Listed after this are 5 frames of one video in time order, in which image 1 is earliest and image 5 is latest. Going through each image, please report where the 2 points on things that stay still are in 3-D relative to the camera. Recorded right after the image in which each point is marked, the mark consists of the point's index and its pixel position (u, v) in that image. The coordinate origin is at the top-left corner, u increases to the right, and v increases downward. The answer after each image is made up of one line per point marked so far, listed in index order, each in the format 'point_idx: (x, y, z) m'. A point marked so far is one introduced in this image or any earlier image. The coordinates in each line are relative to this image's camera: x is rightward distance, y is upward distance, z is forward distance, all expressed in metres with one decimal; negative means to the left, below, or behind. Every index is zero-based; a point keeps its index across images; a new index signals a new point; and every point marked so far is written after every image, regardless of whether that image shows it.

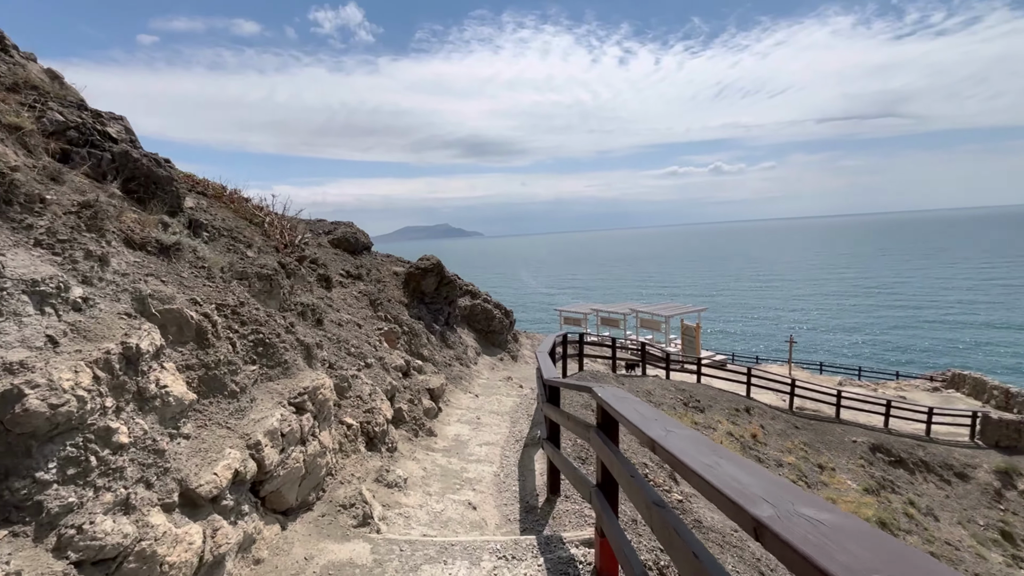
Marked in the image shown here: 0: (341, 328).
0: (-2.8, -0.7, +7.9) m
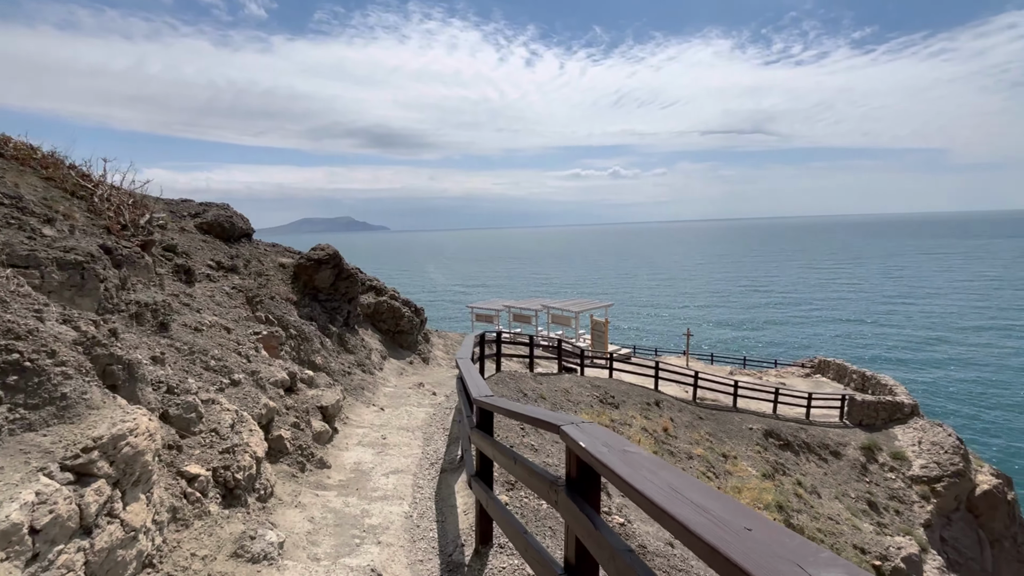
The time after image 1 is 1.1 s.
0: (-4.0, -0.6, +6.0) m
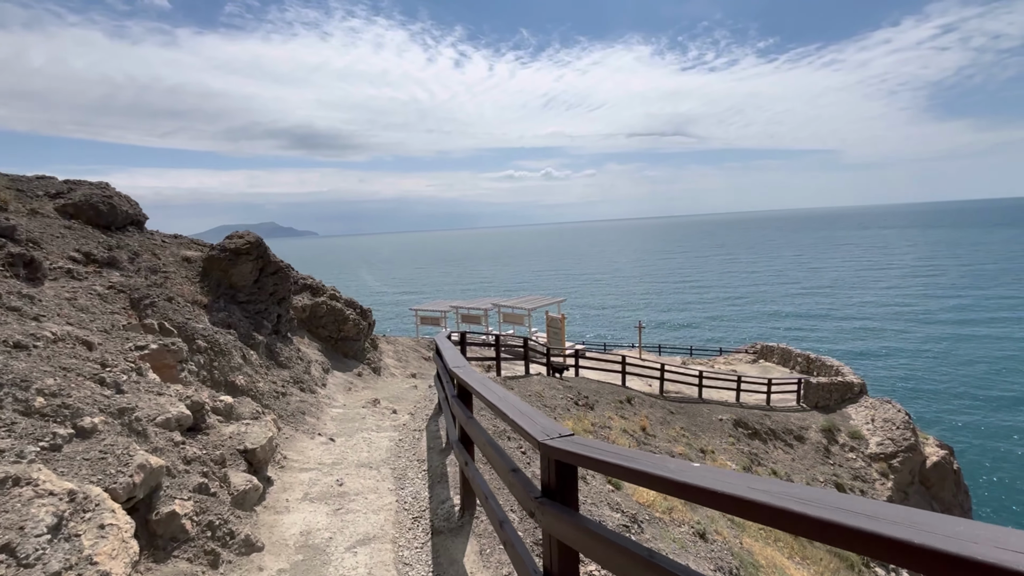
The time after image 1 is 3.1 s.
0: (-3.8, -0.5, +3.7) m
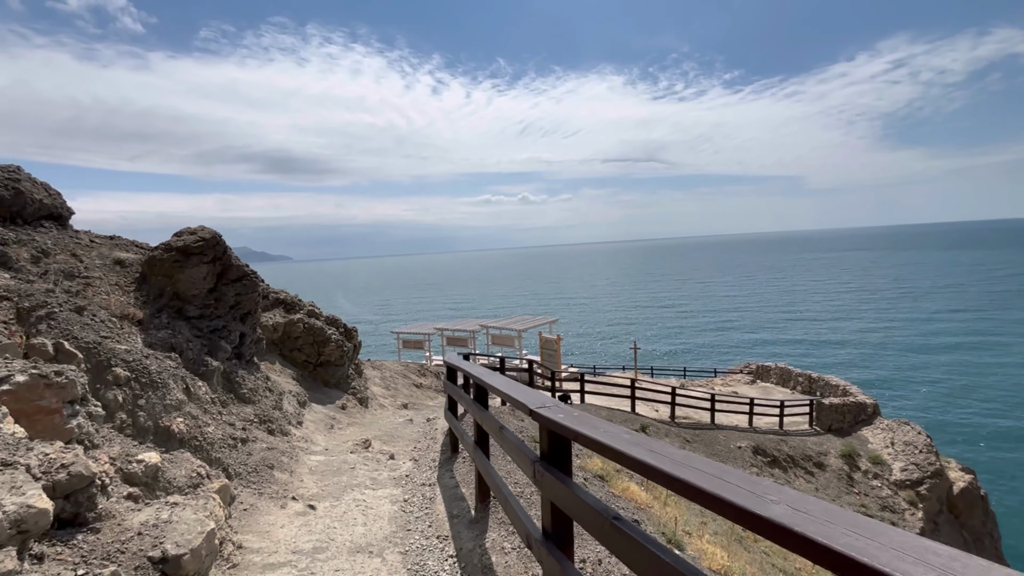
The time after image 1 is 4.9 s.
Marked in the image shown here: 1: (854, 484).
0: (-3.1, -0.4, +1.7) m
1: (+13.5, -7.7, +18.6) m
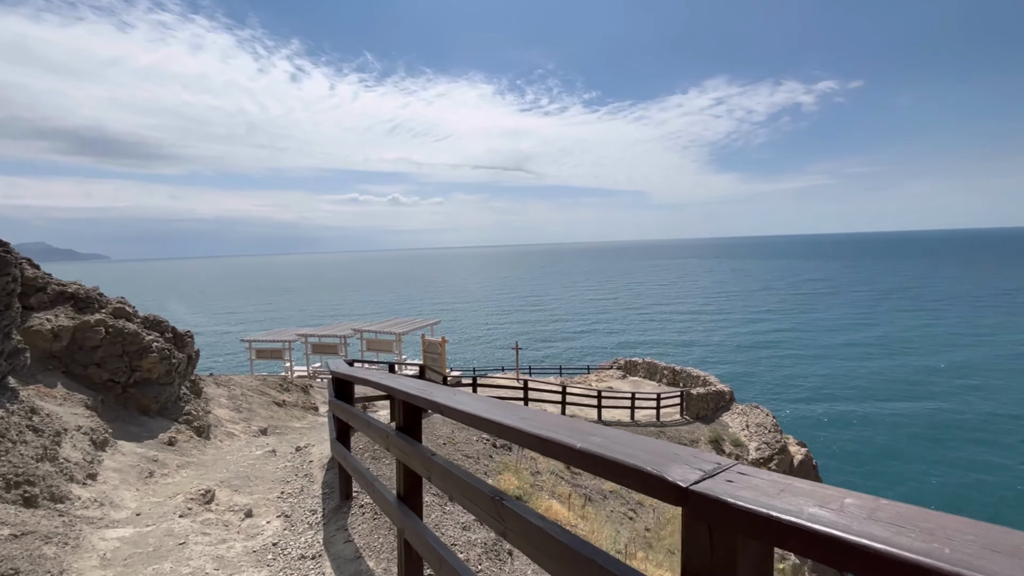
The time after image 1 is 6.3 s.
0: (-2.6, -0.2, -0.5) m
1: (+8.9, -7.6, +20.1) m
